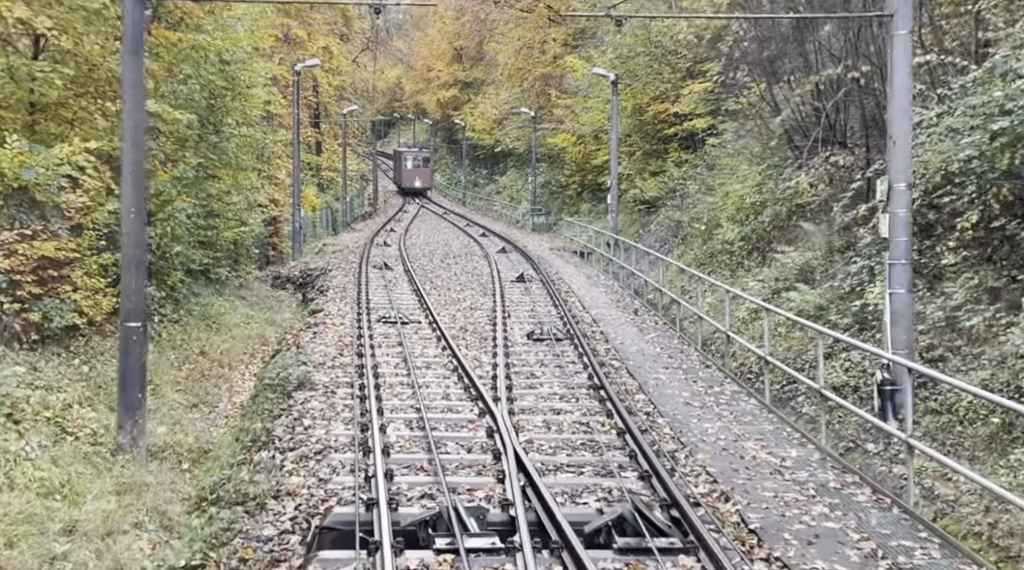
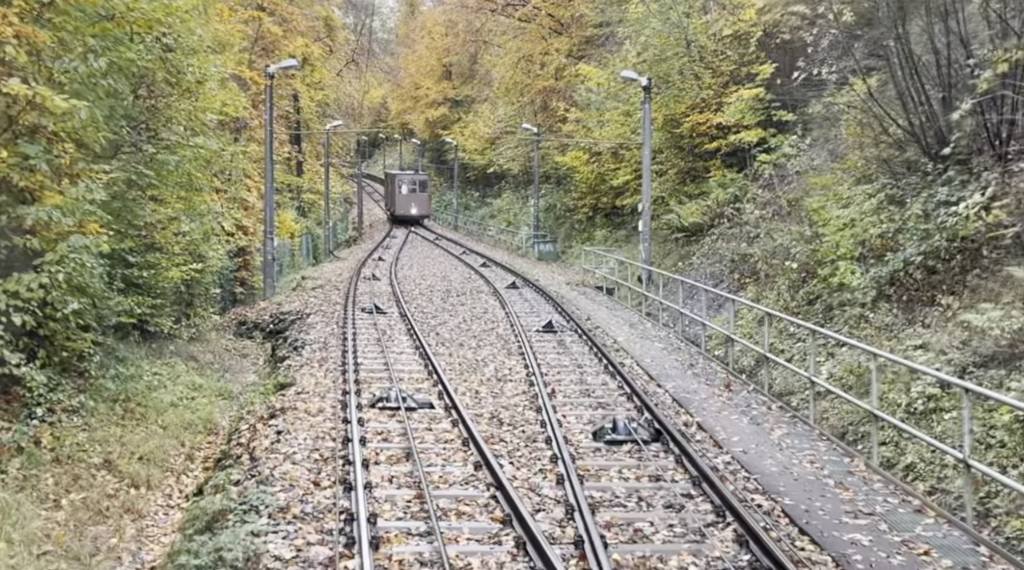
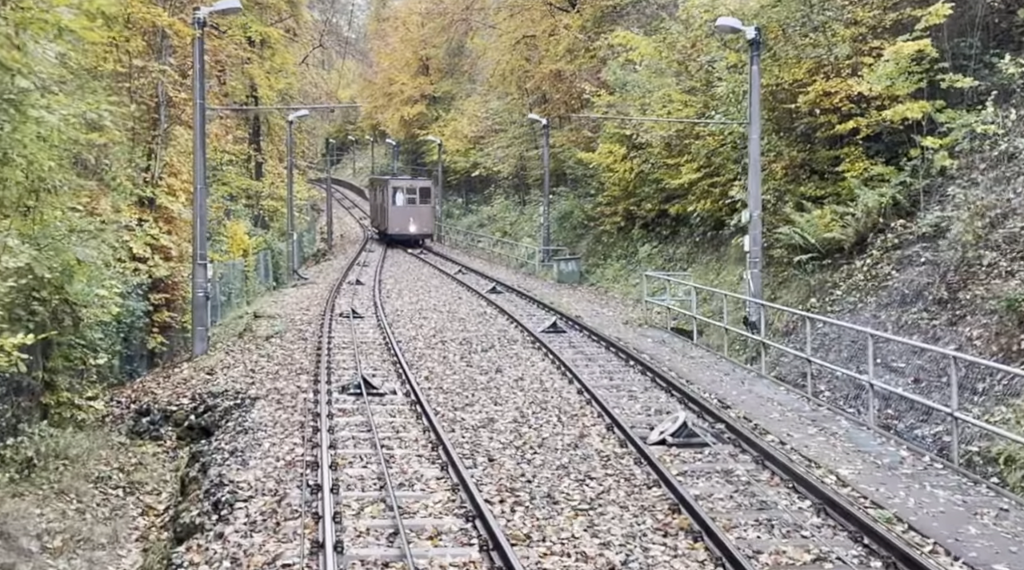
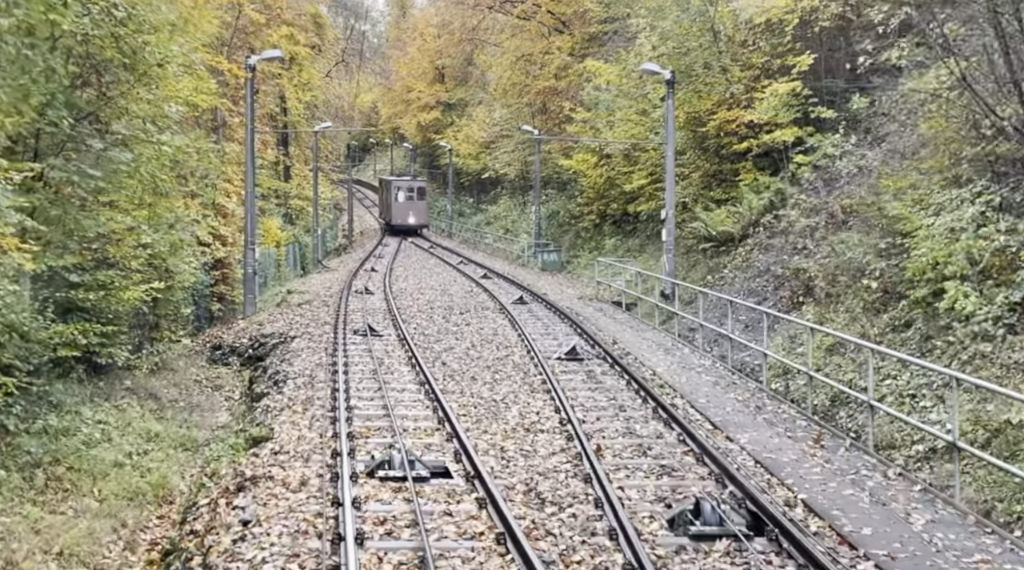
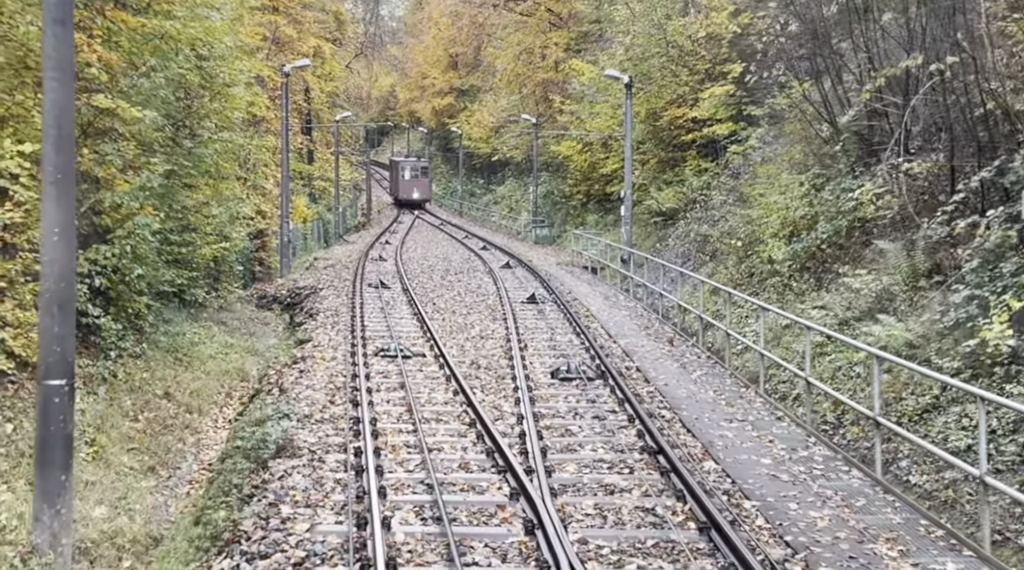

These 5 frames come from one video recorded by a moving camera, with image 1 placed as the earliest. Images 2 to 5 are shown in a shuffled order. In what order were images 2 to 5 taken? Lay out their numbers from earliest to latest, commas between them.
5, 2, 4, 3
